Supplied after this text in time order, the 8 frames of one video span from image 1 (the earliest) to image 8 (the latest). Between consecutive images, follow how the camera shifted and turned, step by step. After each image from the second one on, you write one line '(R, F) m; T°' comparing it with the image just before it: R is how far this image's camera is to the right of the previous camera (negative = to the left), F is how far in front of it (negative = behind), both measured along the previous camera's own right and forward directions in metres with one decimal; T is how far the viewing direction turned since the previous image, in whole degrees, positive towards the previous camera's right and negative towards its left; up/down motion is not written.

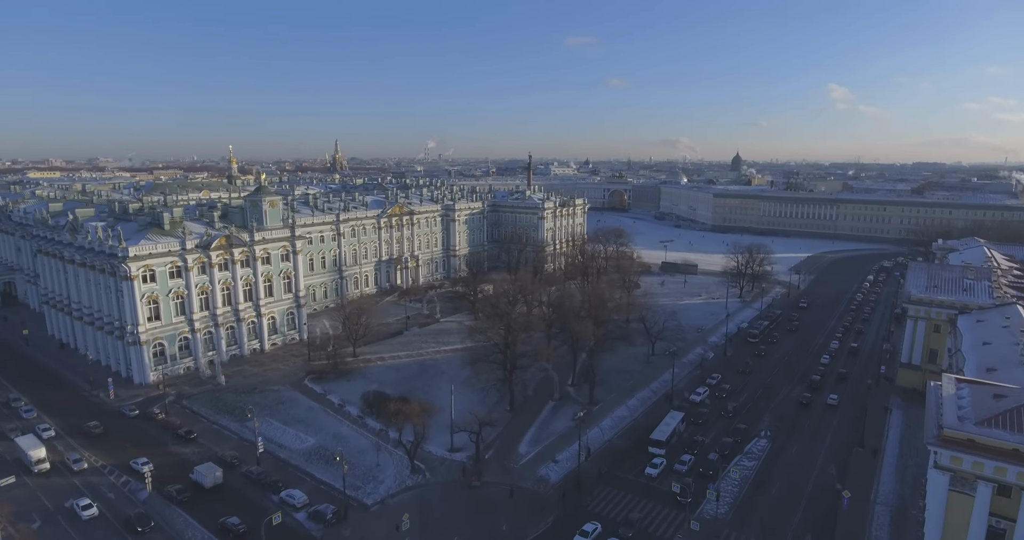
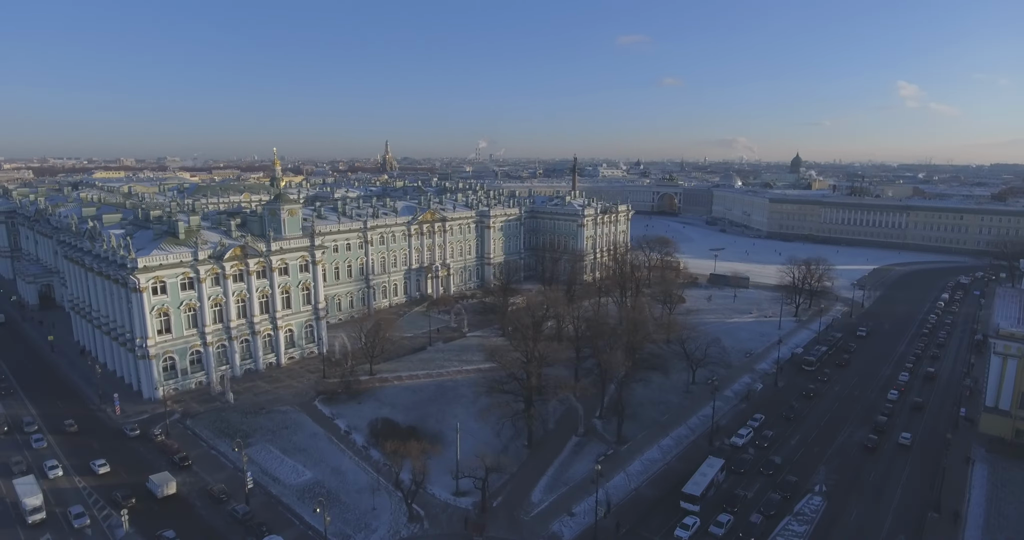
(+1.8, +4.0) m; -5°
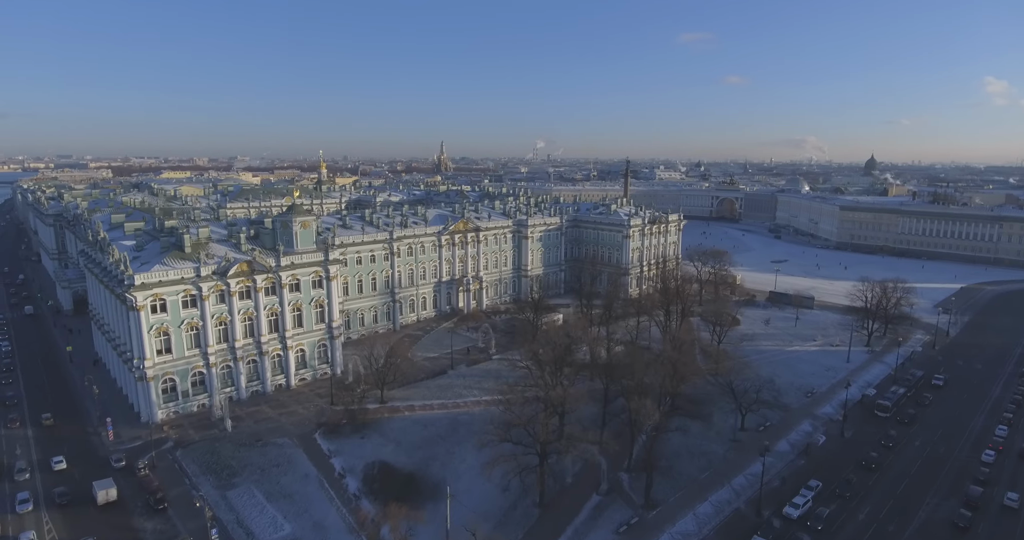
(+2.3, +5.1) m; -5°
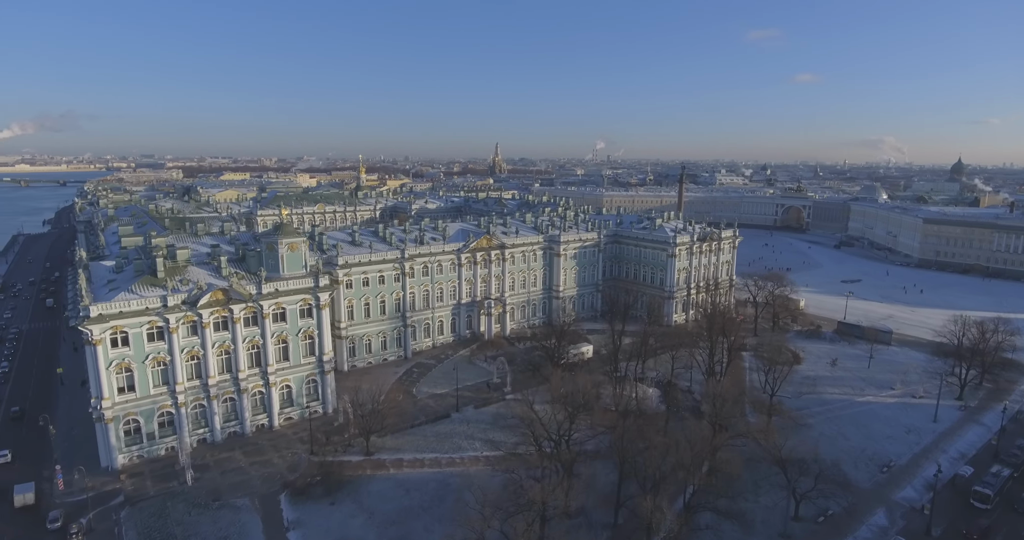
(+3.2, +7.0) m; -6°
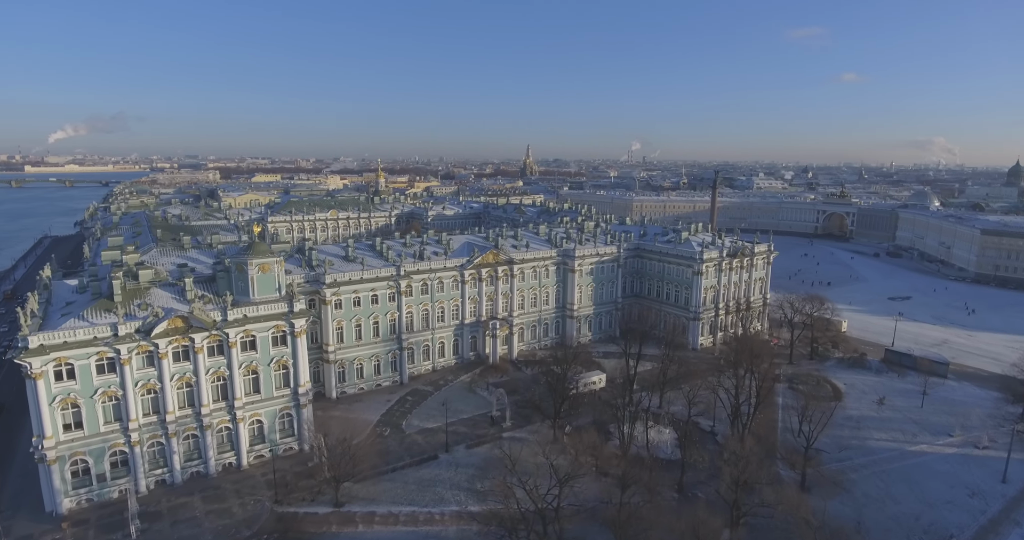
(+2.5, +5.2) m; -3°
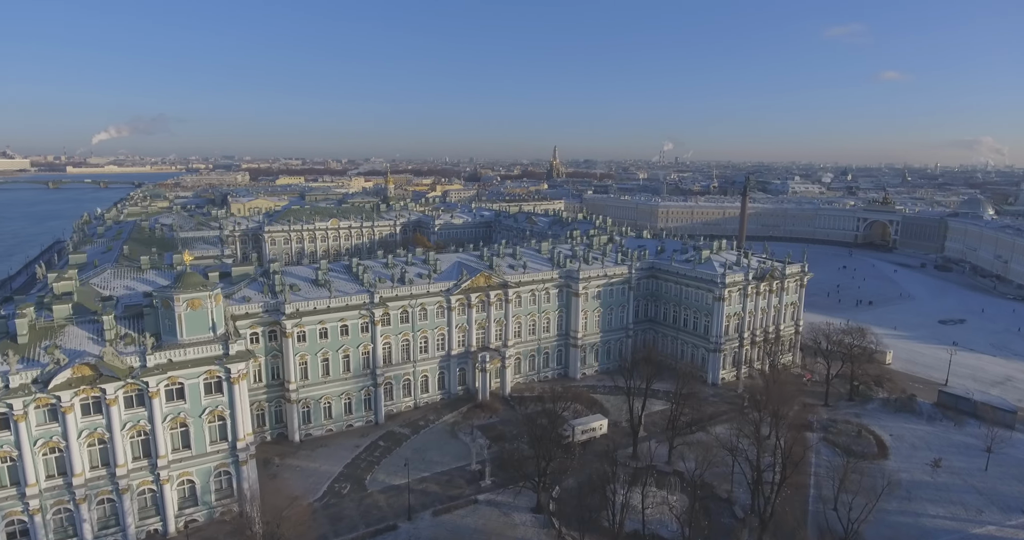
(+3.2, +6.7) m; -3°
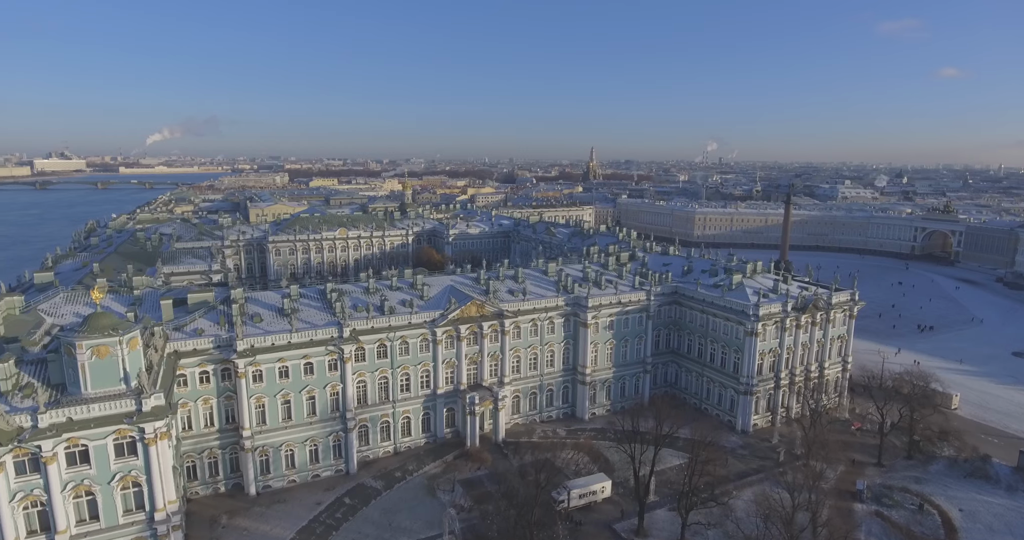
(+3.3, +6.7) m; -4°
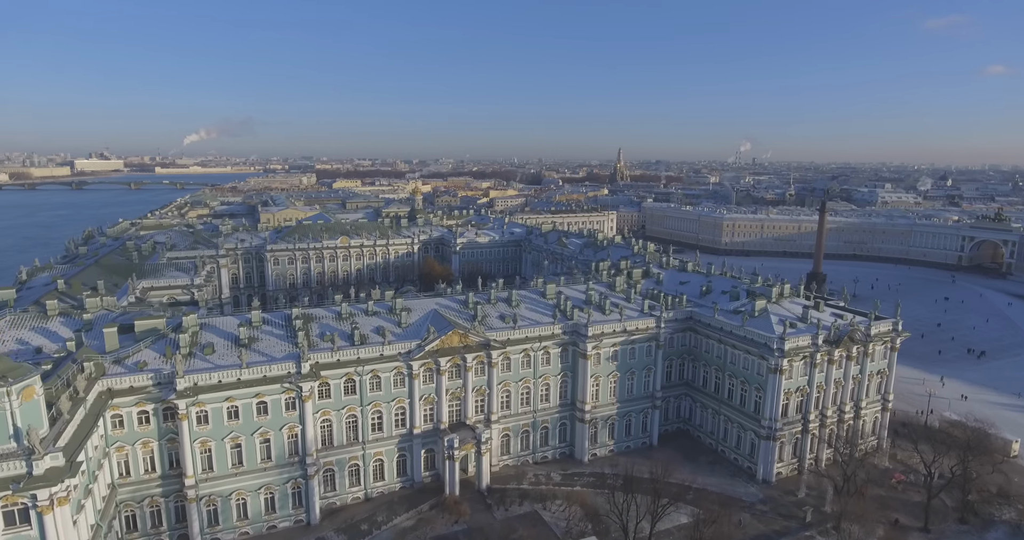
(+2.8, +5.3) m; -3°
